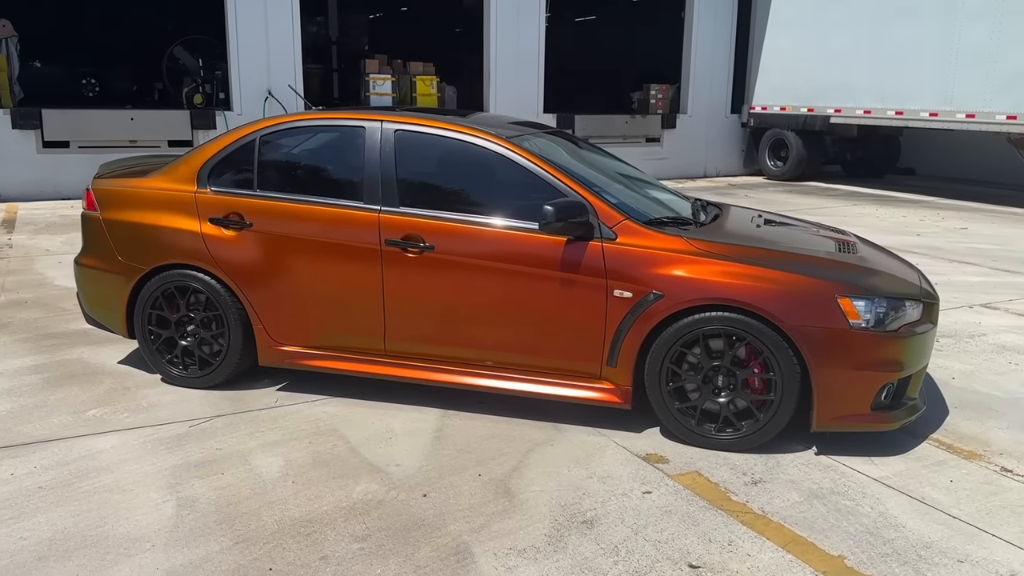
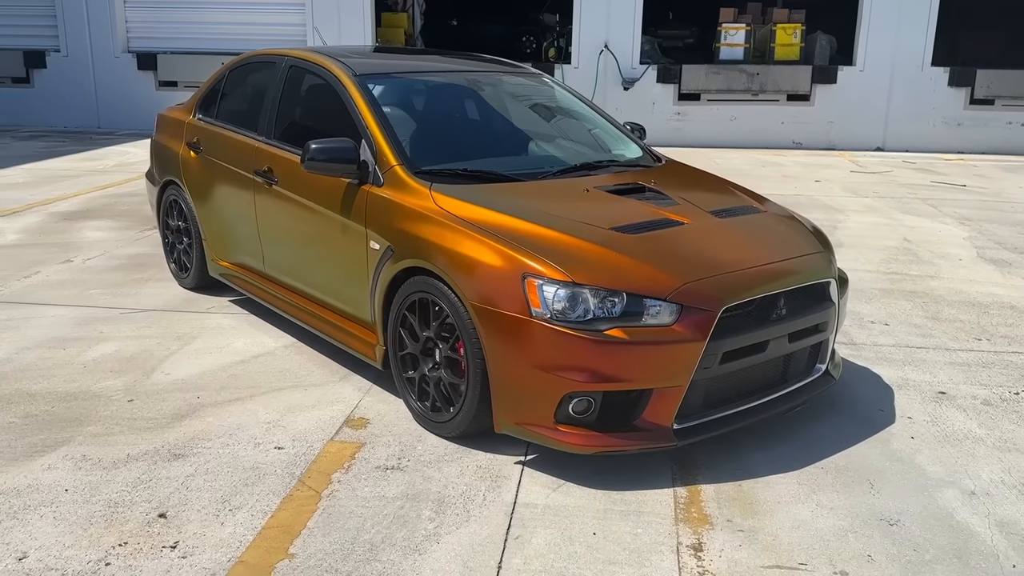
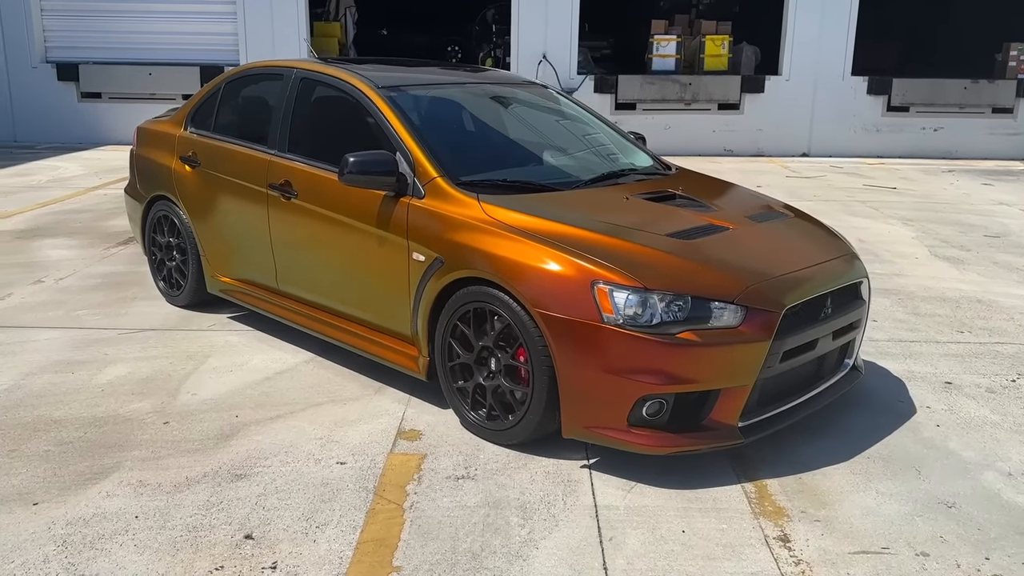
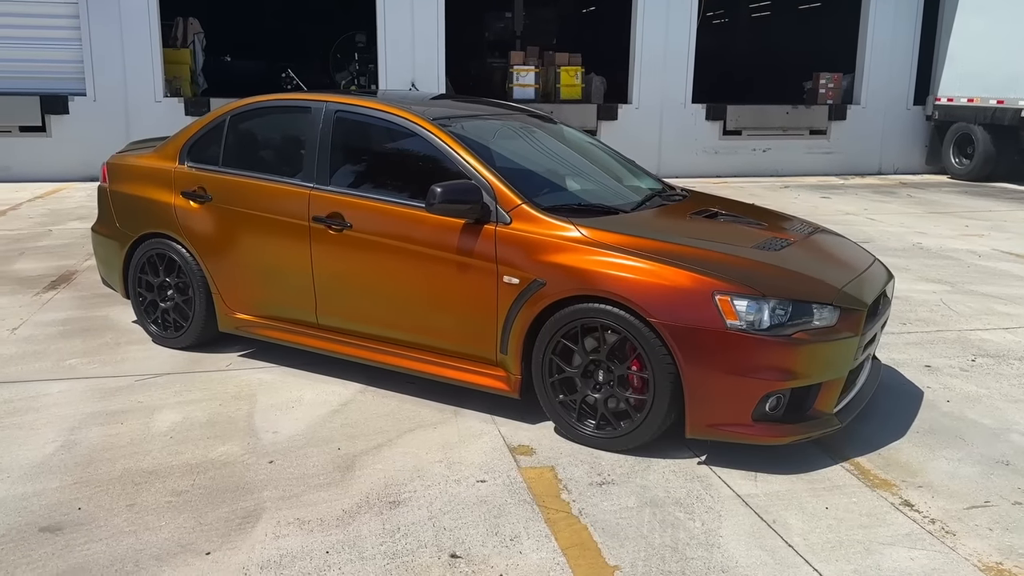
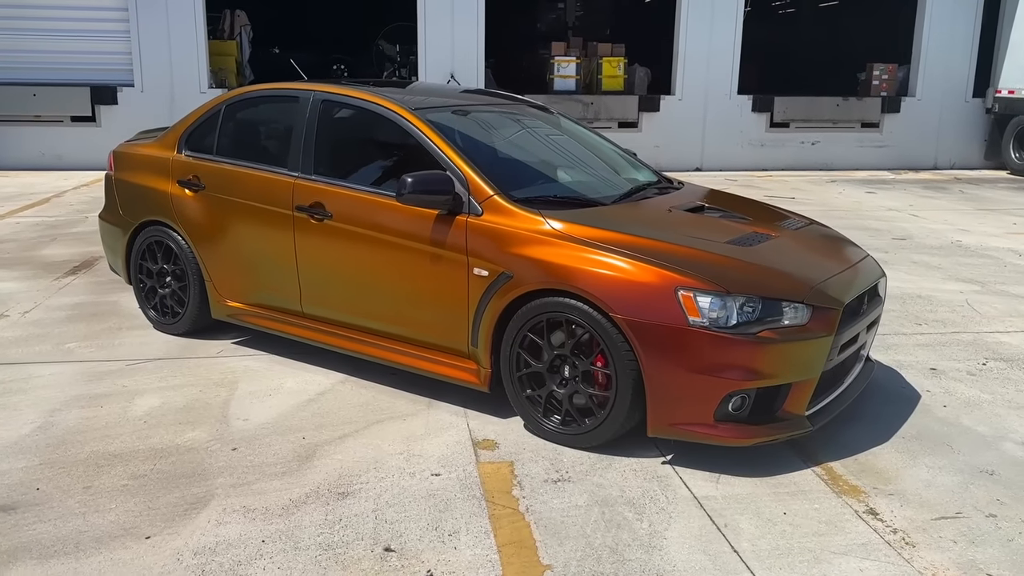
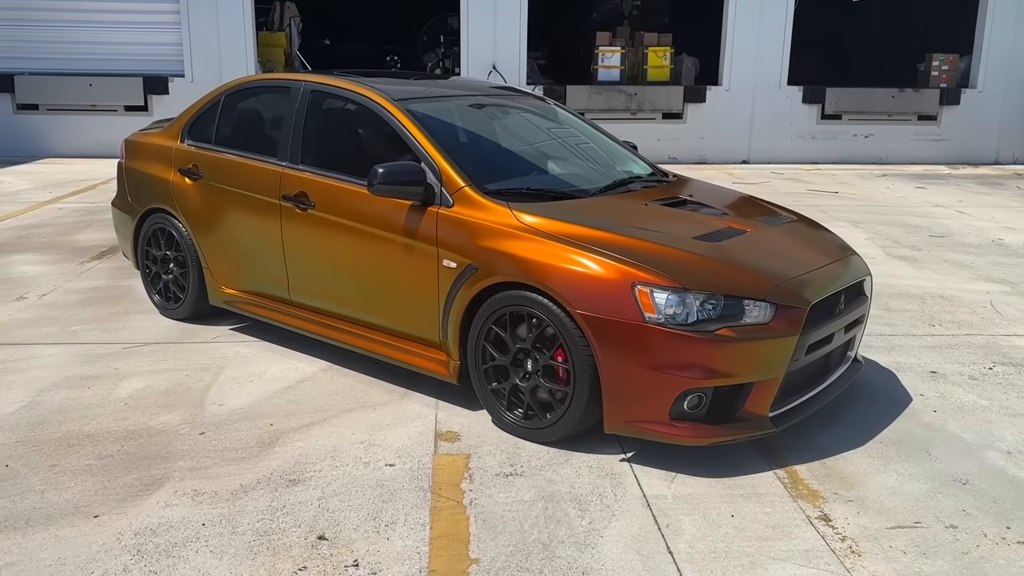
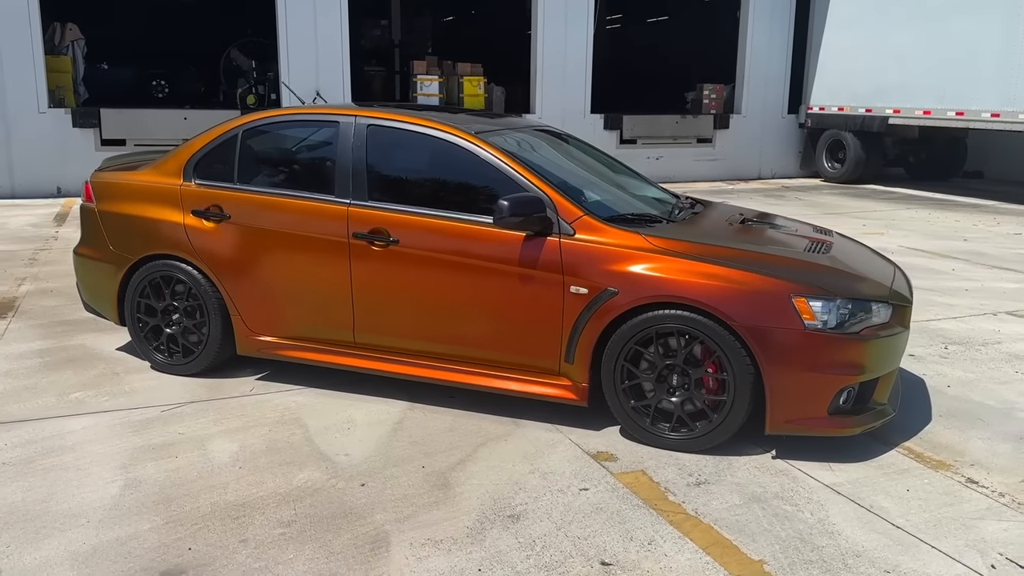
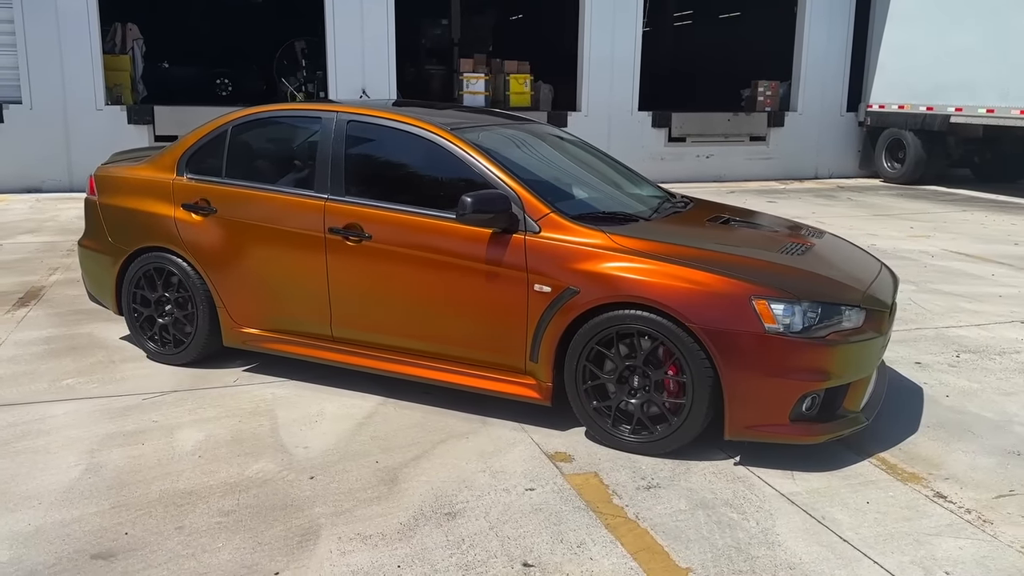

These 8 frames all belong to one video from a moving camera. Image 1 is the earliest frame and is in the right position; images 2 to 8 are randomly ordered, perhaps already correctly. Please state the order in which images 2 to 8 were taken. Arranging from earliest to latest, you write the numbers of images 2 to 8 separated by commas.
7, 8, 4, 5, 6, 3, 2
